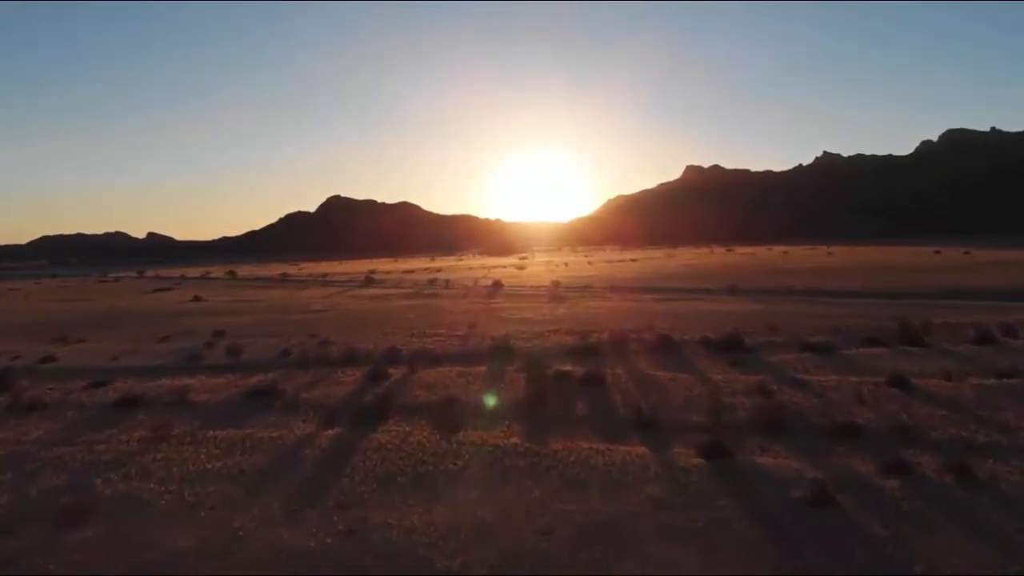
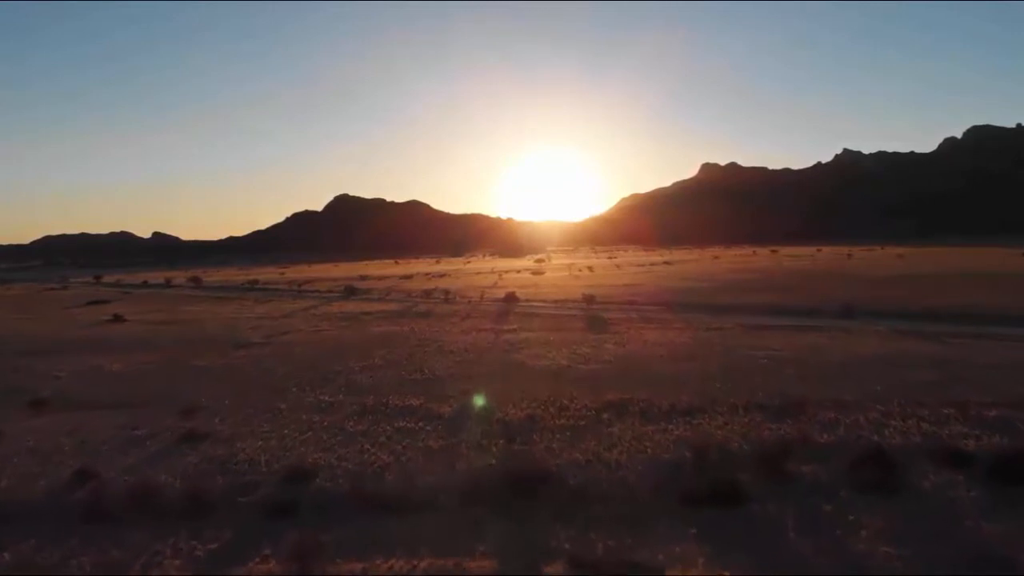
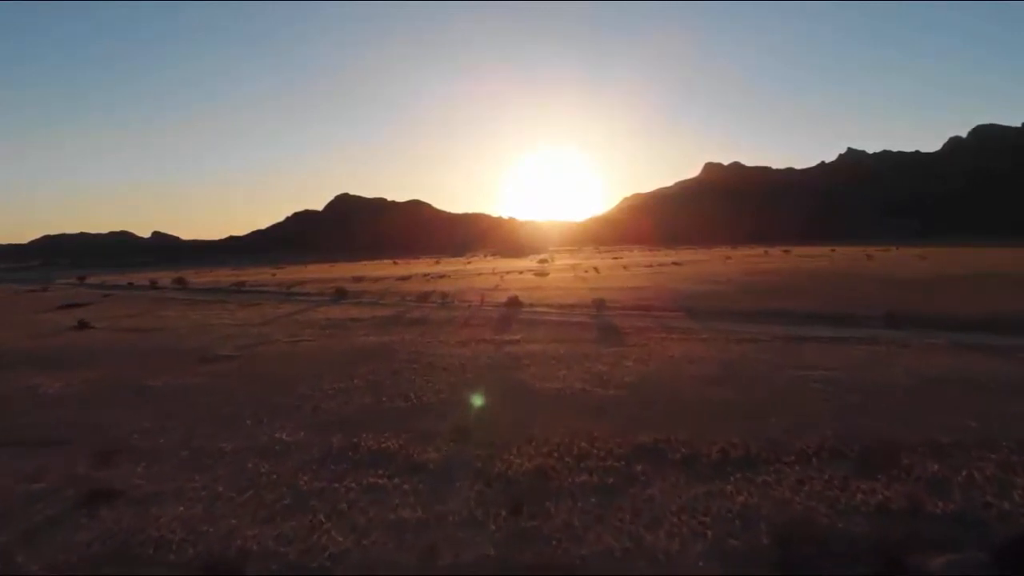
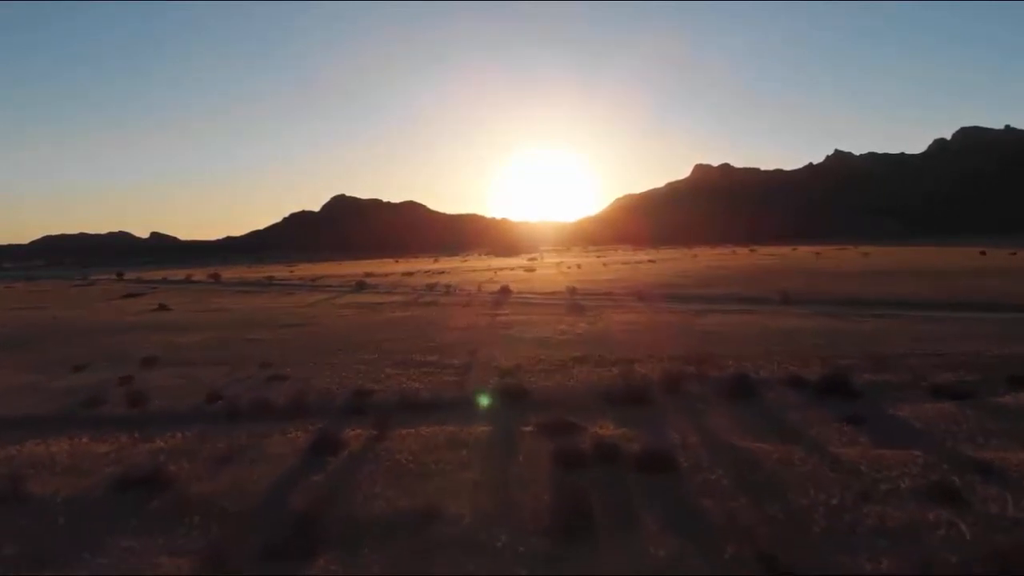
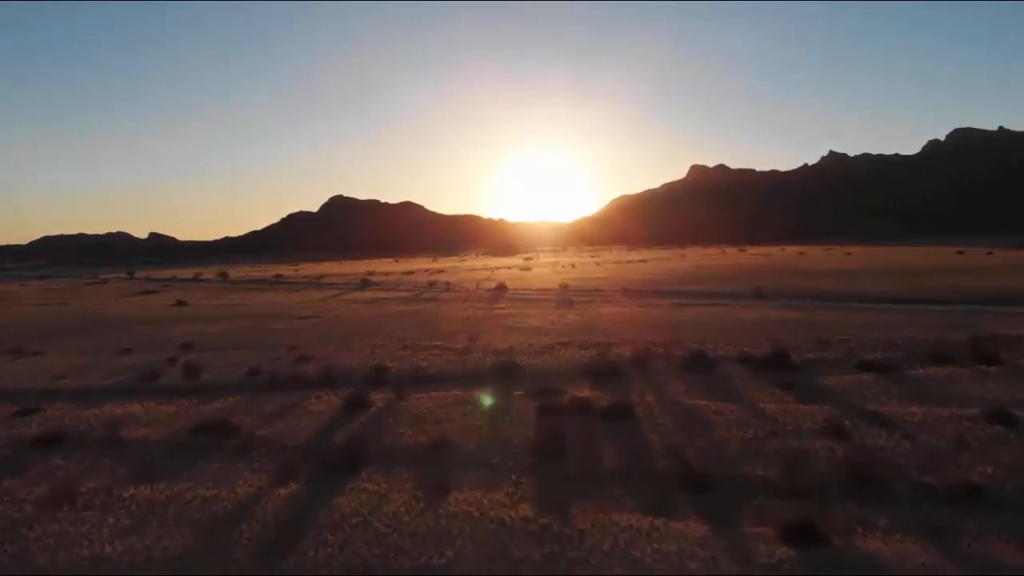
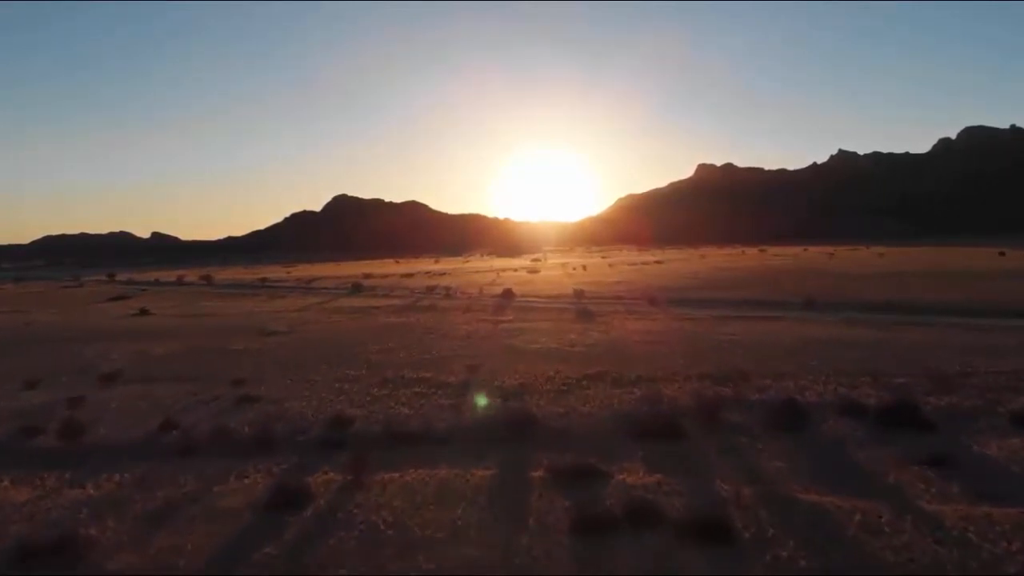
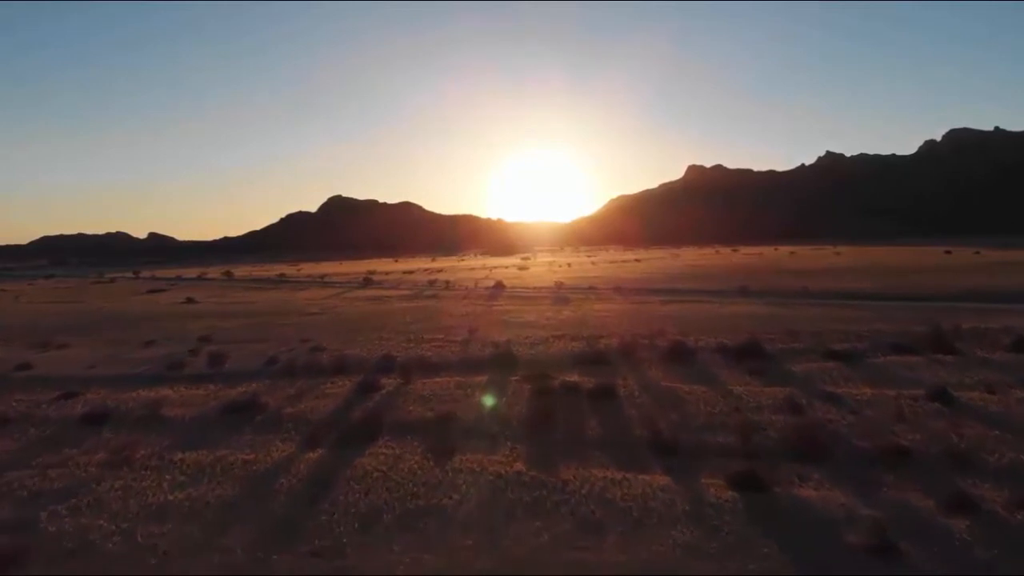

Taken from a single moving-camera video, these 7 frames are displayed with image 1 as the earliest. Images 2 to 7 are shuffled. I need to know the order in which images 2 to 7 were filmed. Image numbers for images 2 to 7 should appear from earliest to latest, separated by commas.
7, 5, 4, 6, 2, 3
